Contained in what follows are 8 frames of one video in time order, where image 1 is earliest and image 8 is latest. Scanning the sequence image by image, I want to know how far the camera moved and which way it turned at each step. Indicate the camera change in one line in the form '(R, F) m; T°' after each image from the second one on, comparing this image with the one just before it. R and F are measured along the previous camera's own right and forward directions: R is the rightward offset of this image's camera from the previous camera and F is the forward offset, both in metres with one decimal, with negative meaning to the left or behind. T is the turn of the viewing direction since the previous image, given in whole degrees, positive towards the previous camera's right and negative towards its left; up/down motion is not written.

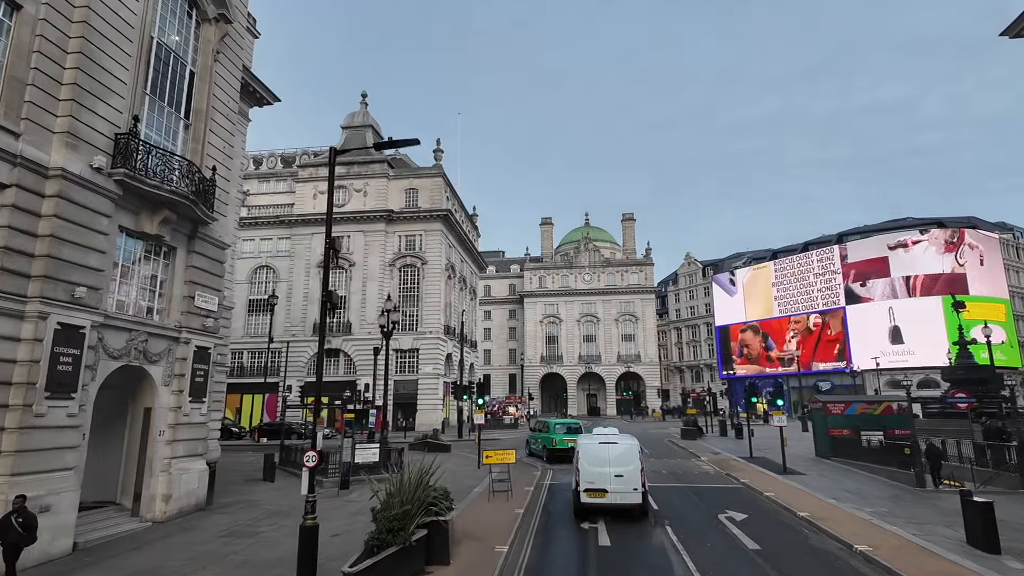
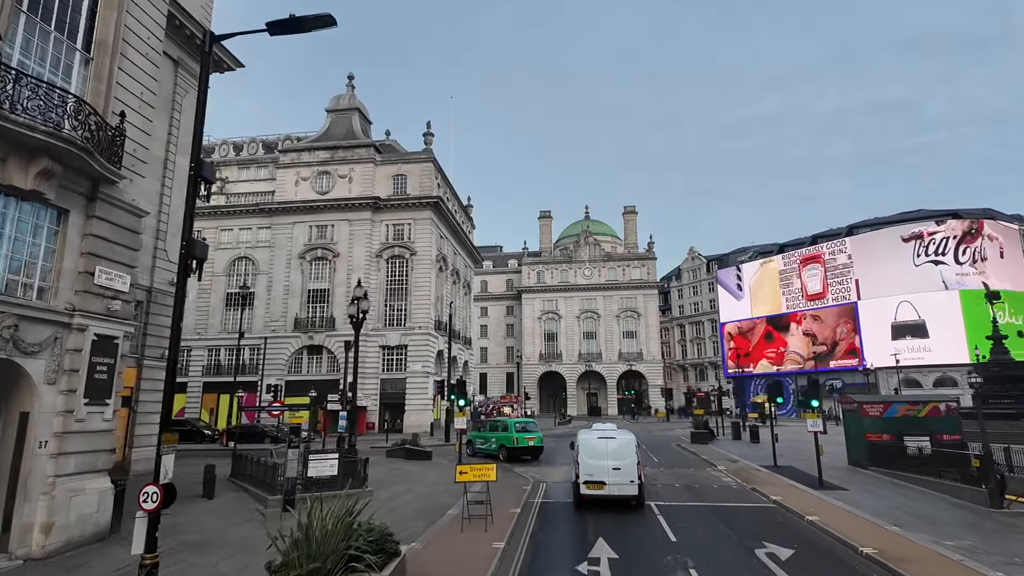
(+0.4, +3.2) m; 0°
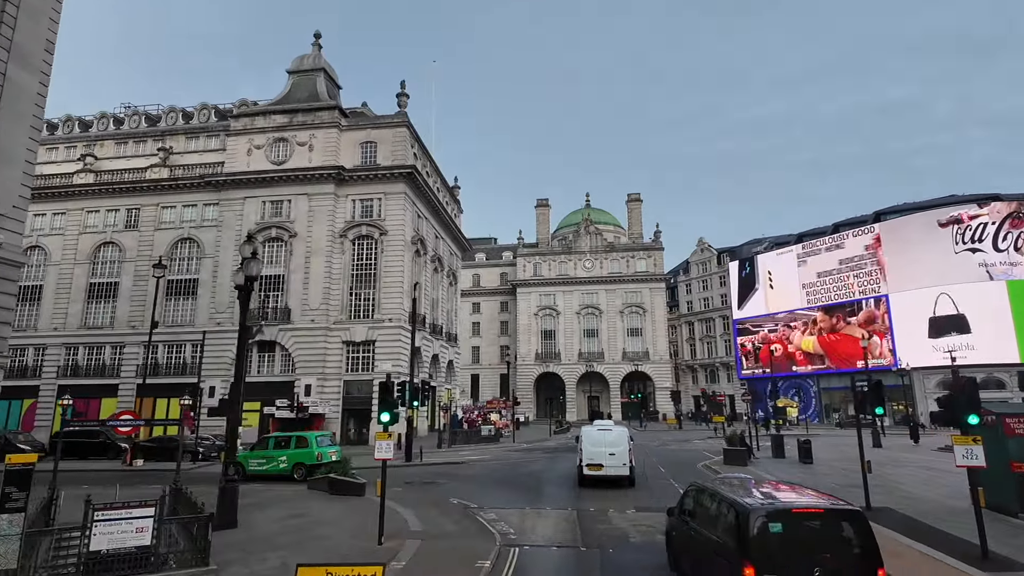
(+0.9, +7.0) m; 0°
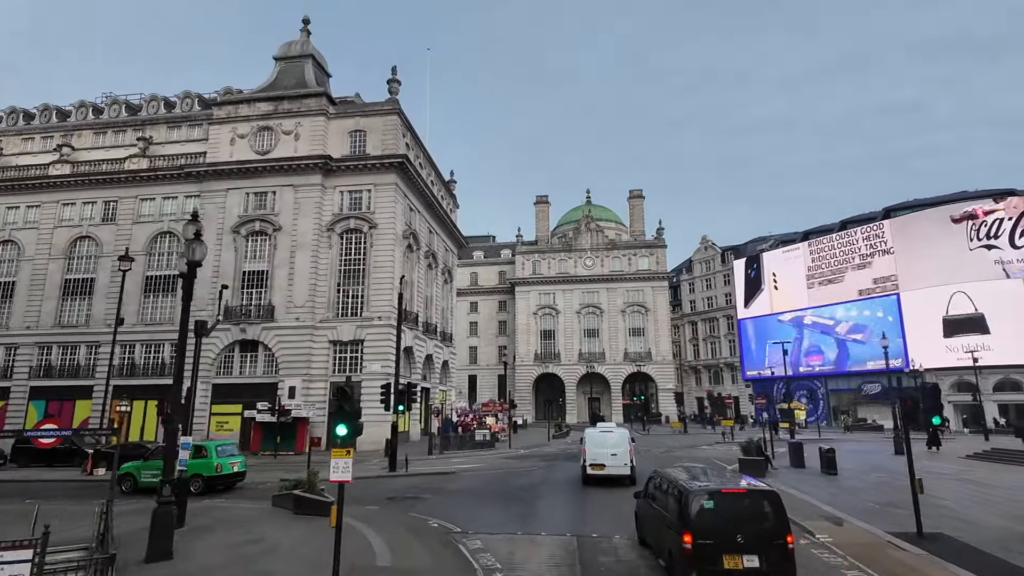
(+0.2, +2.1) m; 0°
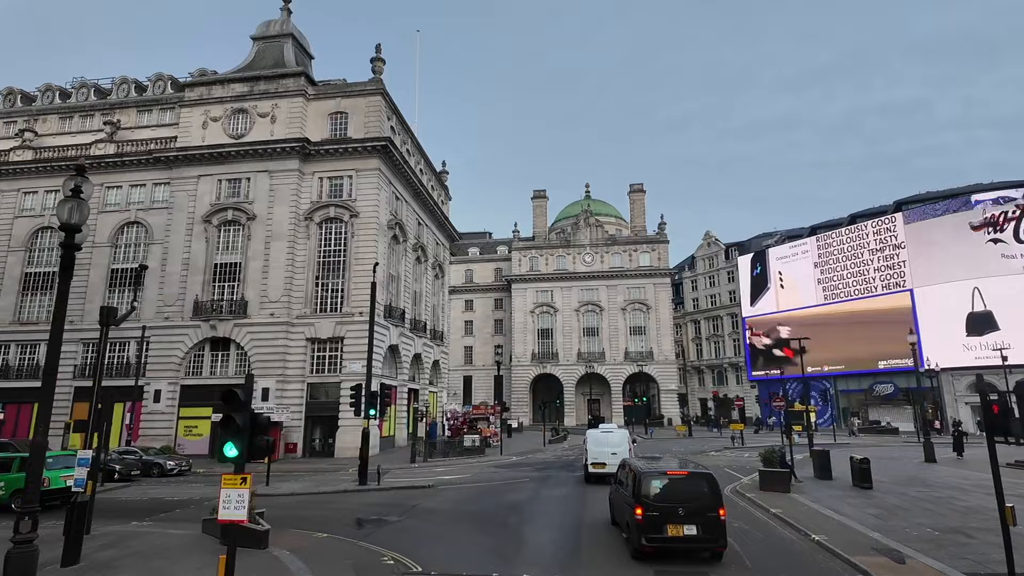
(+0.4, +2.7) m; 0°
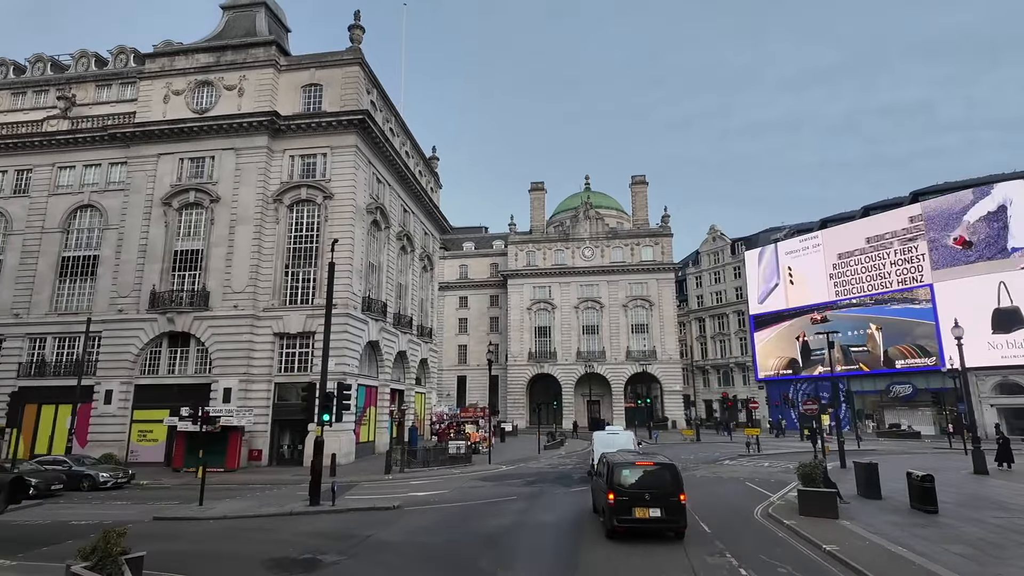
(+0.5, +3.4) m; 0°
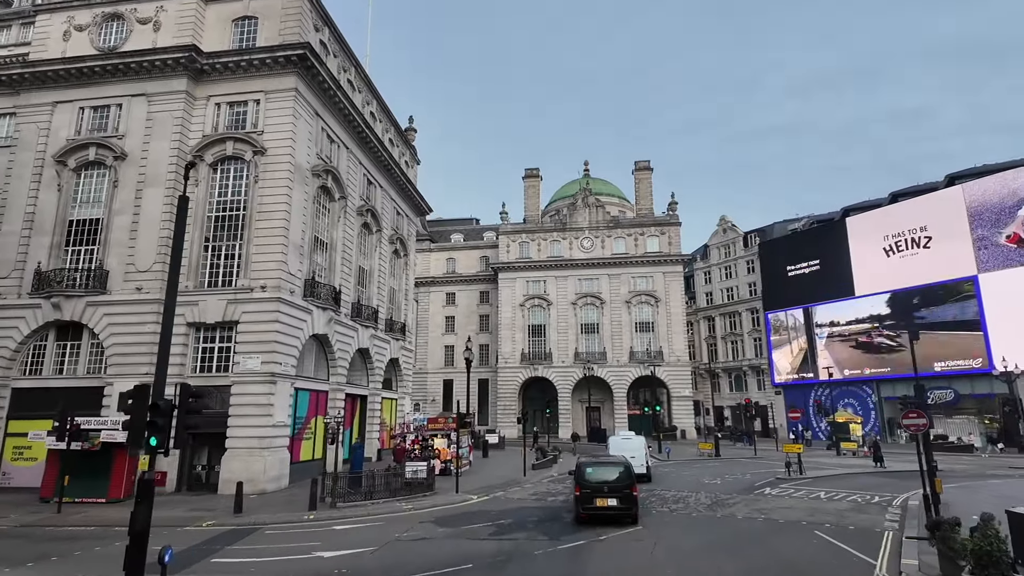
(+0.9, +6.4) m; 0°
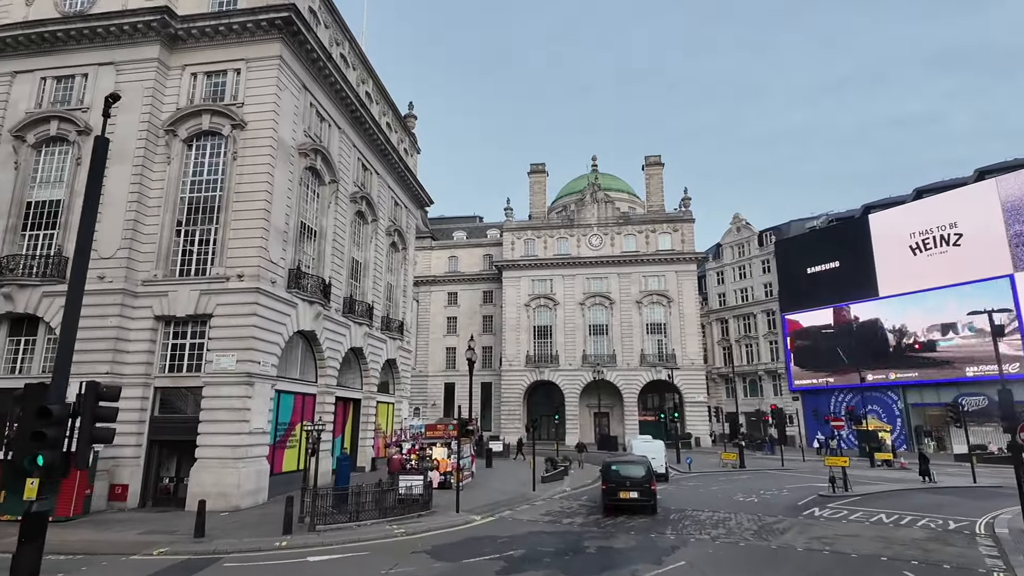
(-0.2, +2.7) m; 0°
